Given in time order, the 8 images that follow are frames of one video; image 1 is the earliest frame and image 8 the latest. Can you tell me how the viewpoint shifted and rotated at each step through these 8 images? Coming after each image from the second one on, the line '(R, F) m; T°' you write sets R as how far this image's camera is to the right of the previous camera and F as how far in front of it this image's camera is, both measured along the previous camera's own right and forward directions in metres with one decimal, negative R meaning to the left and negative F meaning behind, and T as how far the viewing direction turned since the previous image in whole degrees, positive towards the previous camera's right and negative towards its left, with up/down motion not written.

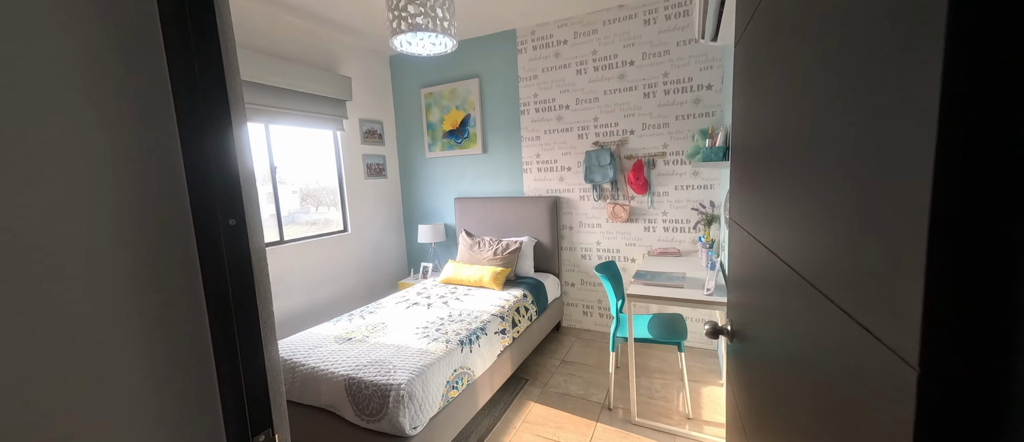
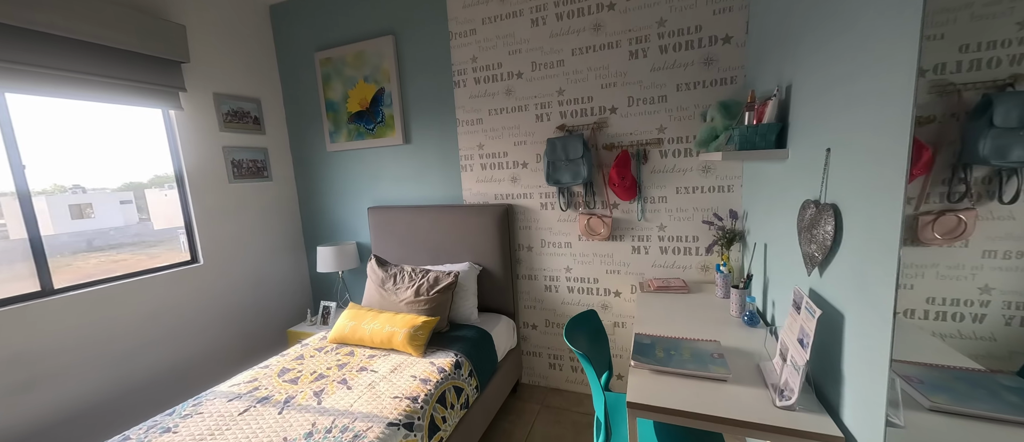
(+0.2, +0.9) m; +5°
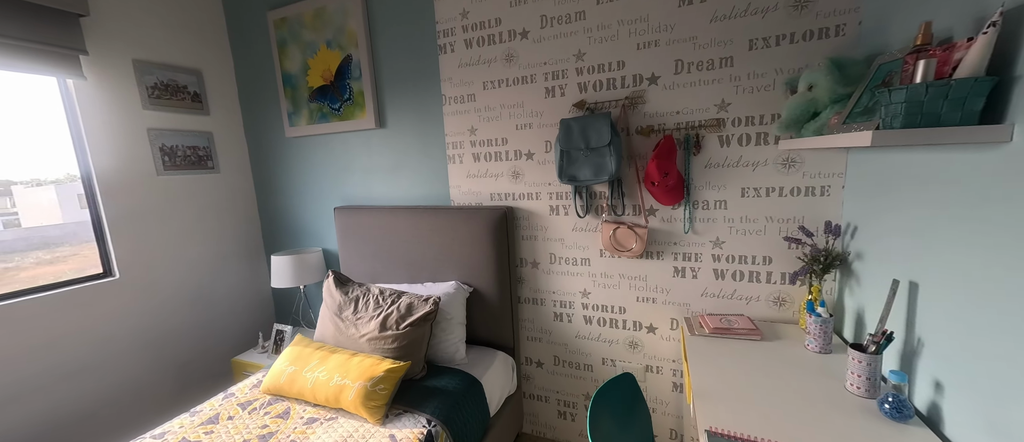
(0.0, +0.5) m; -1°
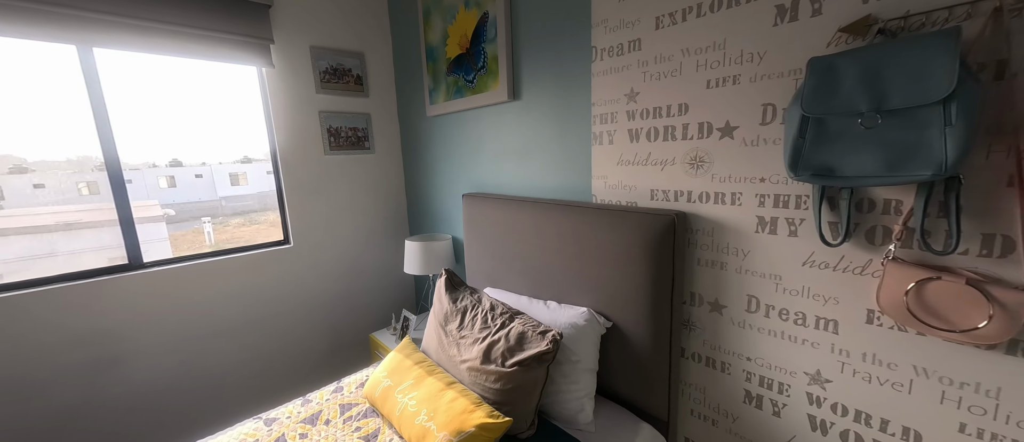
(0.0, +0.5) m; -24°
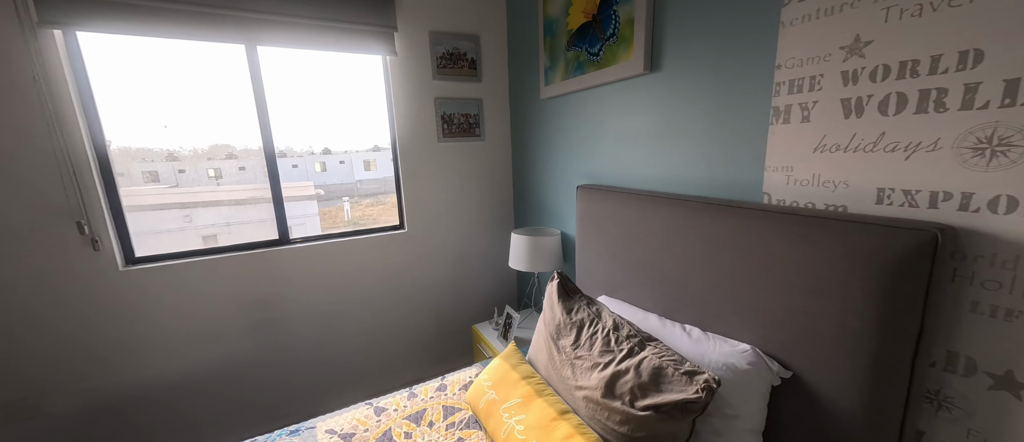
(-0.1, +0.2) m; -16°
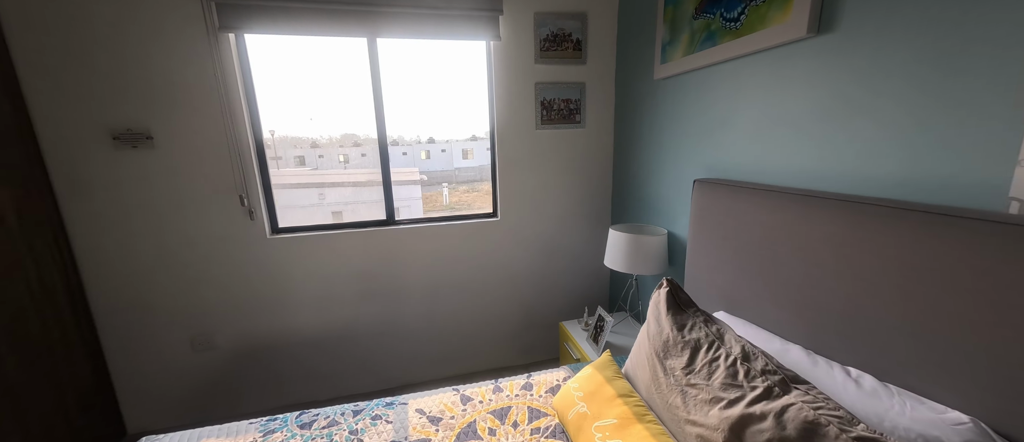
(0.0, +0.1) m; -14°
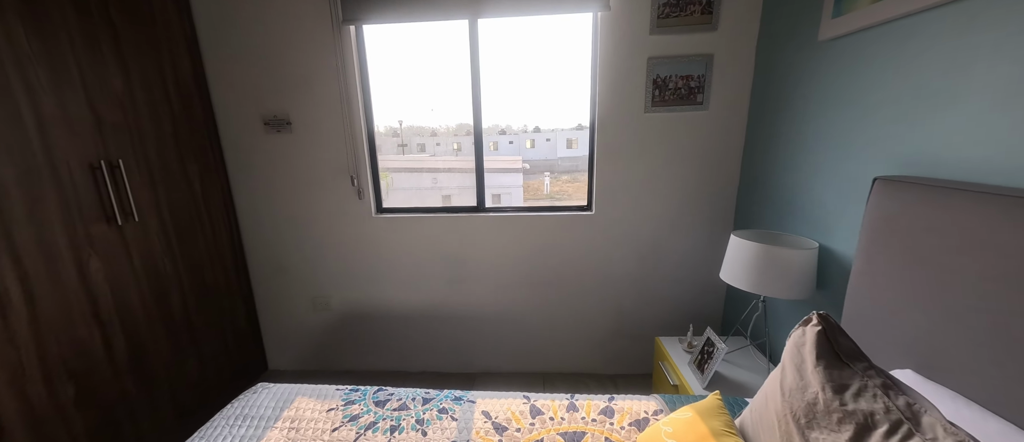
(0.0, +0.2) m; -16°
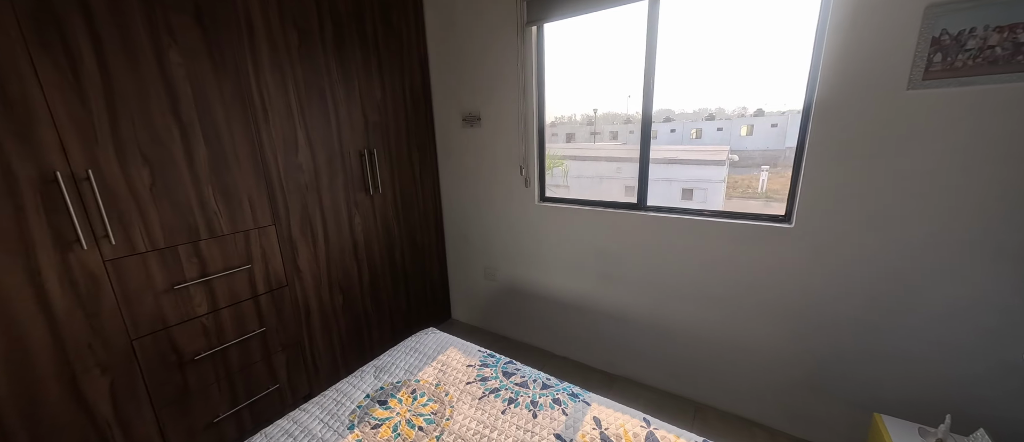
(+0.2, +0.1) m; -30°
